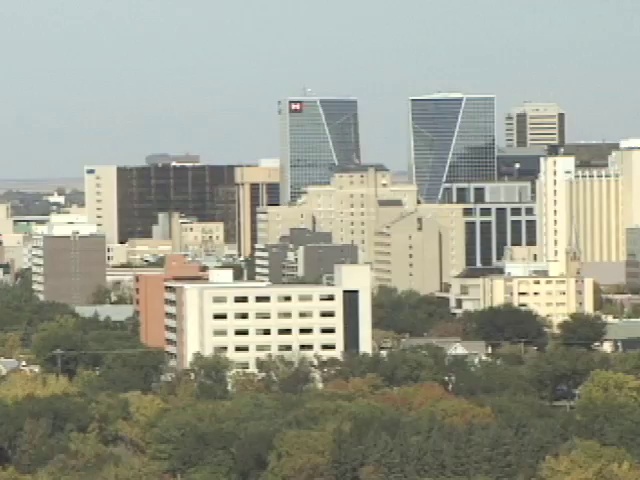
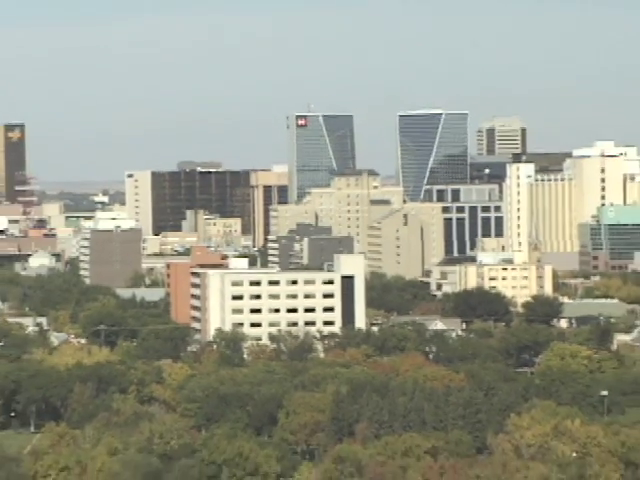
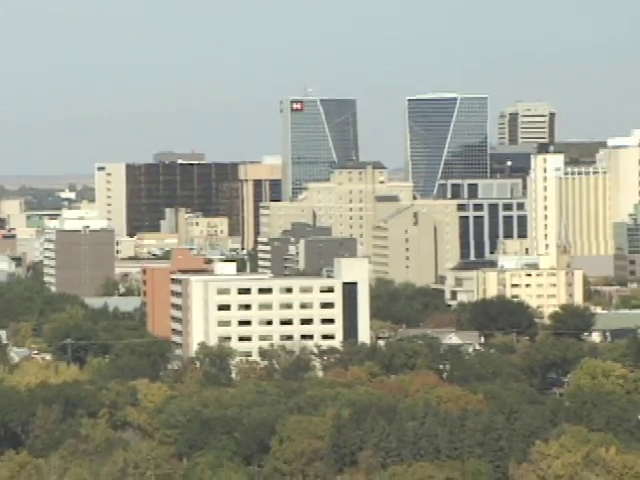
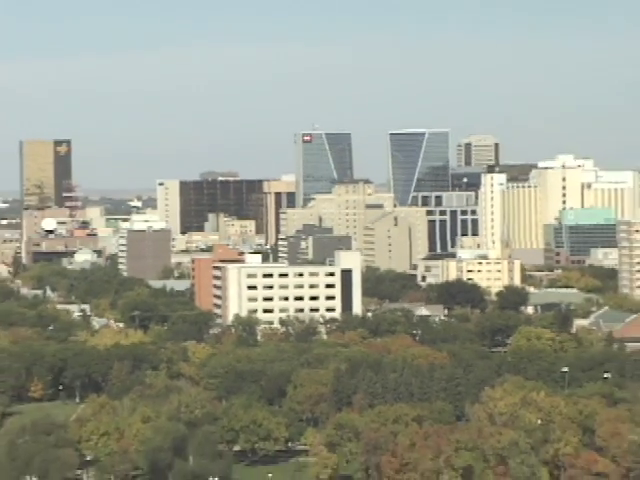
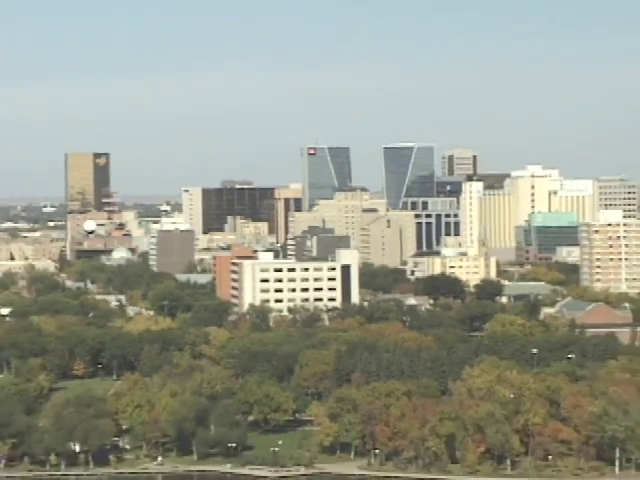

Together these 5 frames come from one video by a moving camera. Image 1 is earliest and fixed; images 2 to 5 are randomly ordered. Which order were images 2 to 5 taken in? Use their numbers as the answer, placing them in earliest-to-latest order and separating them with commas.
3, 2, 4, 5
